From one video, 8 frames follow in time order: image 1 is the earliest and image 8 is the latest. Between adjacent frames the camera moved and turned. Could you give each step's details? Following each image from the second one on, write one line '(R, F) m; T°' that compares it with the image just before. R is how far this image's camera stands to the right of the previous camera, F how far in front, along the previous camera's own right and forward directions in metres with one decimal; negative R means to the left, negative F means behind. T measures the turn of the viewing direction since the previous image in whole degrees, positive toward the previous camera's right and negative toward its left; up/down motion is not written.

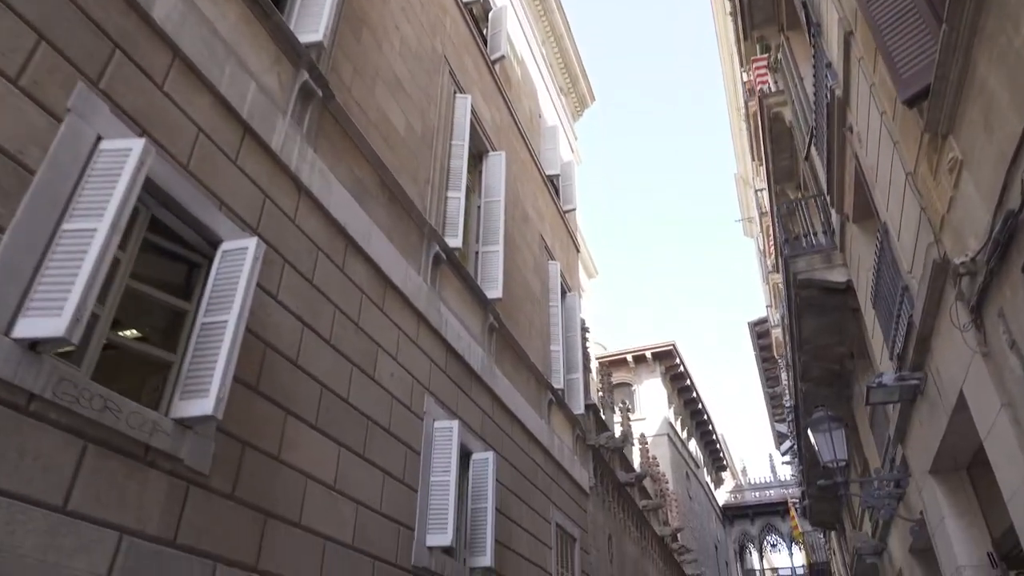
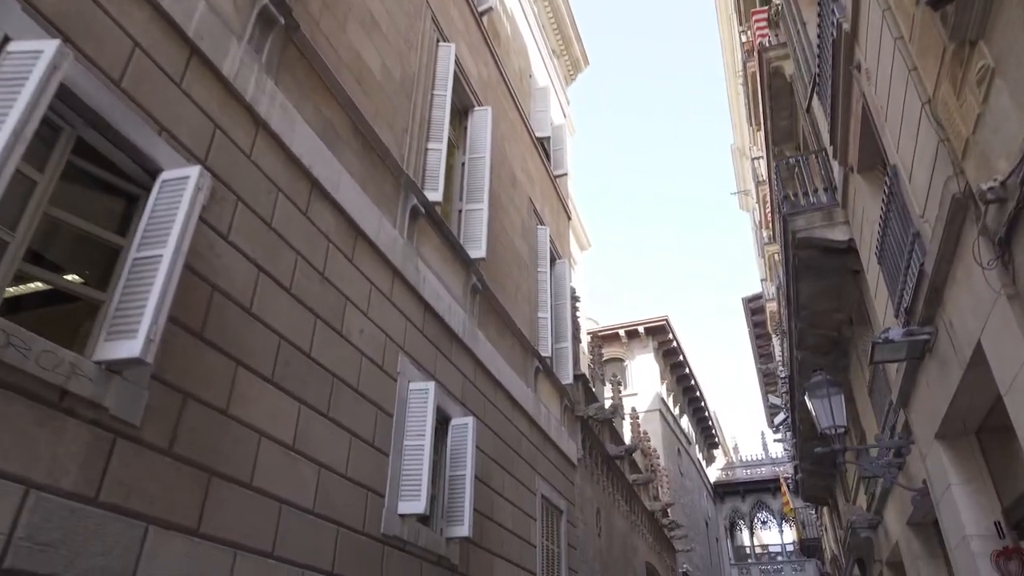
(+0.1, +0.5) m; 0°
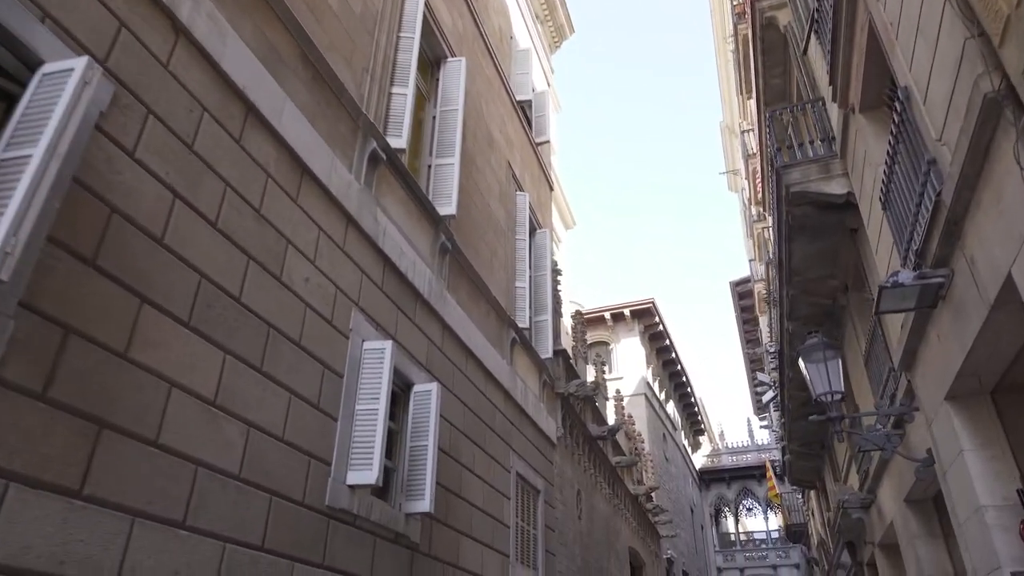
(+0.2, +0.7) m; +1°
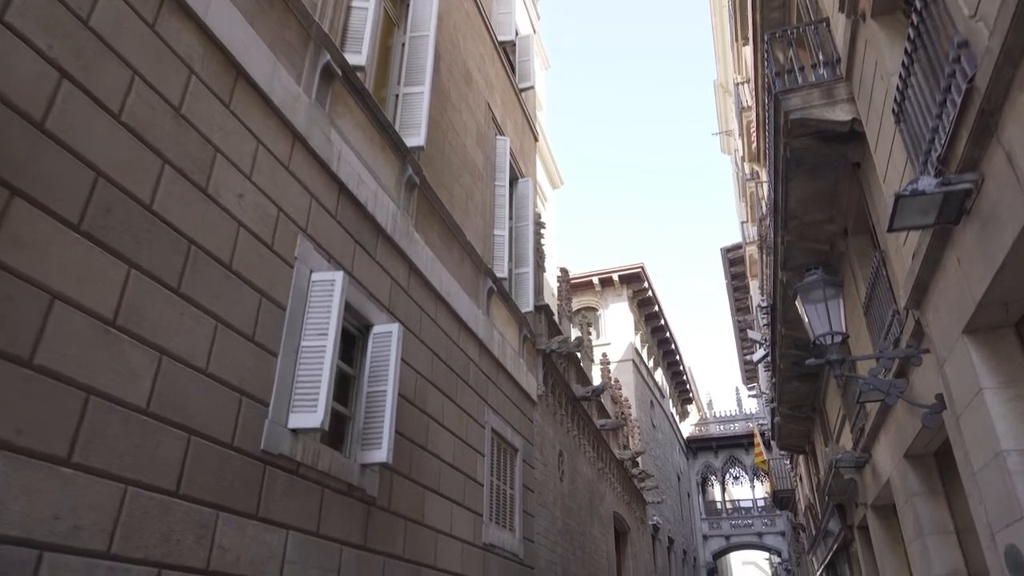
(+0.2, +0.7) m; +1°
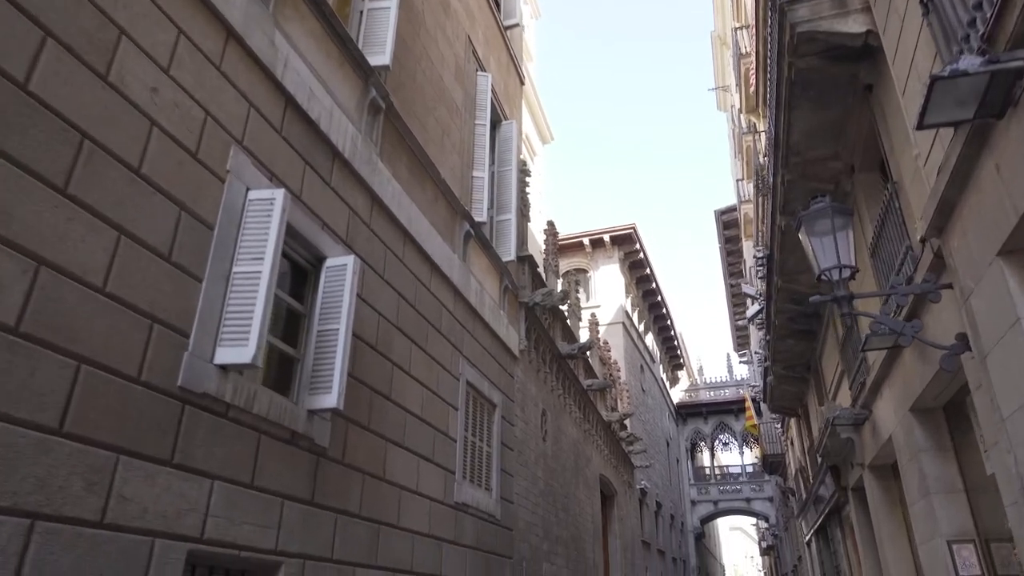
(+0.2, +0.7) m; +1°
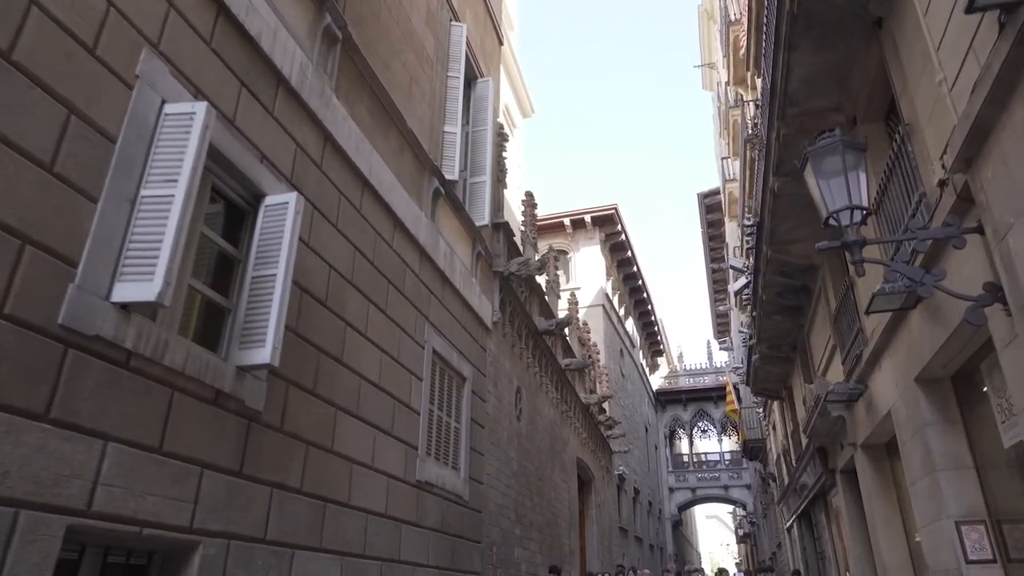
(+0.1, +0.7) m; +2°
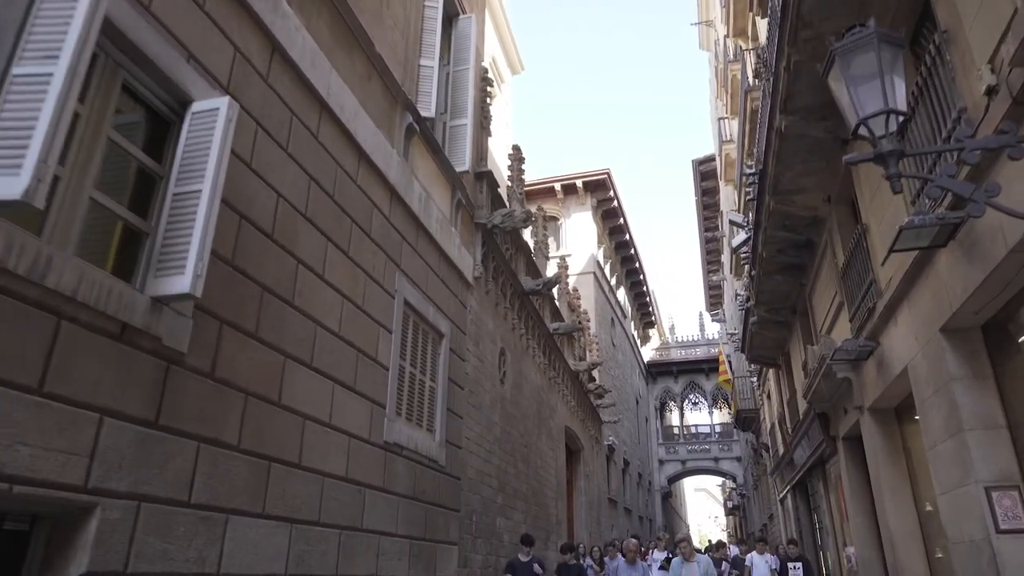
(+0.1, +0.7) m; +1°
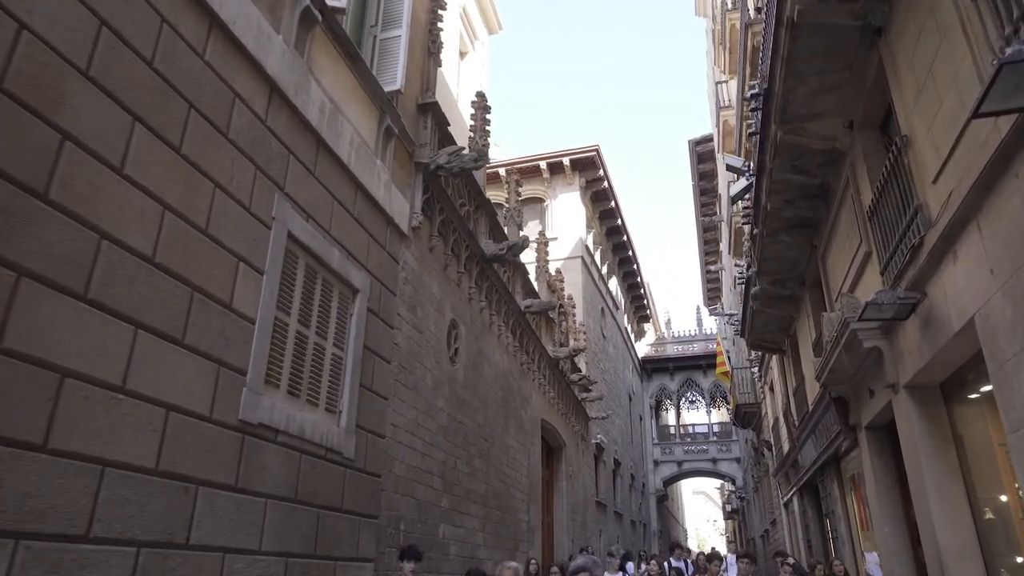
(+0.6, +1.9) m; 0°
